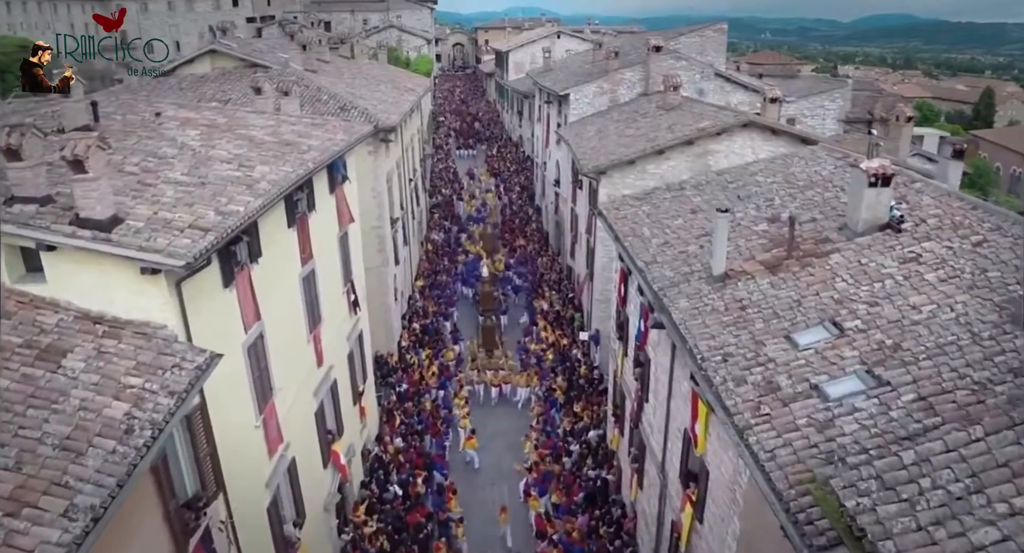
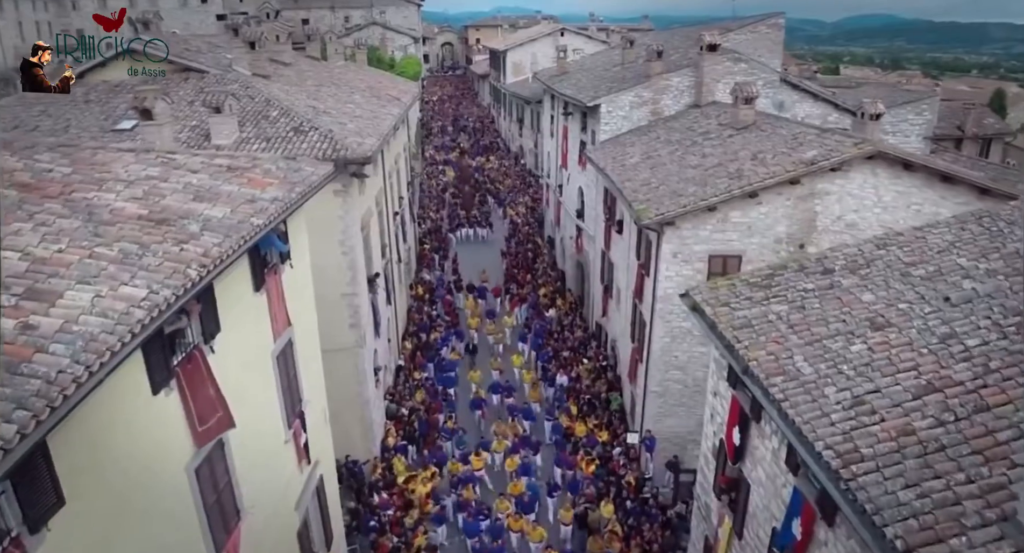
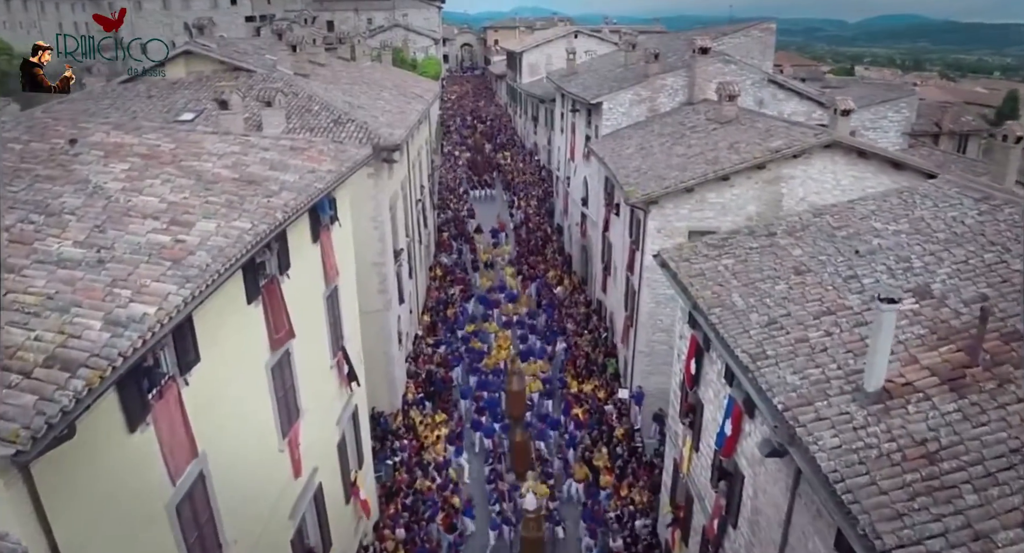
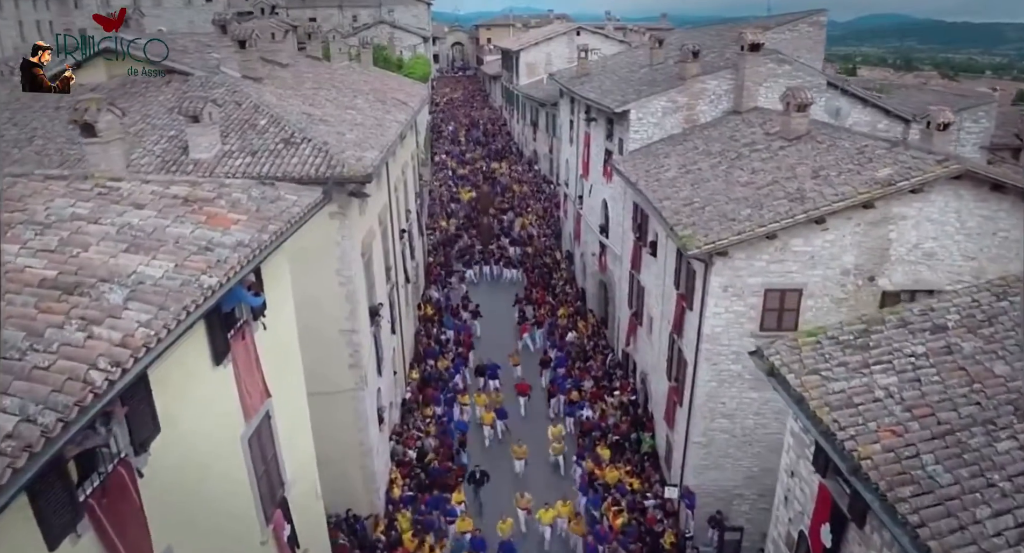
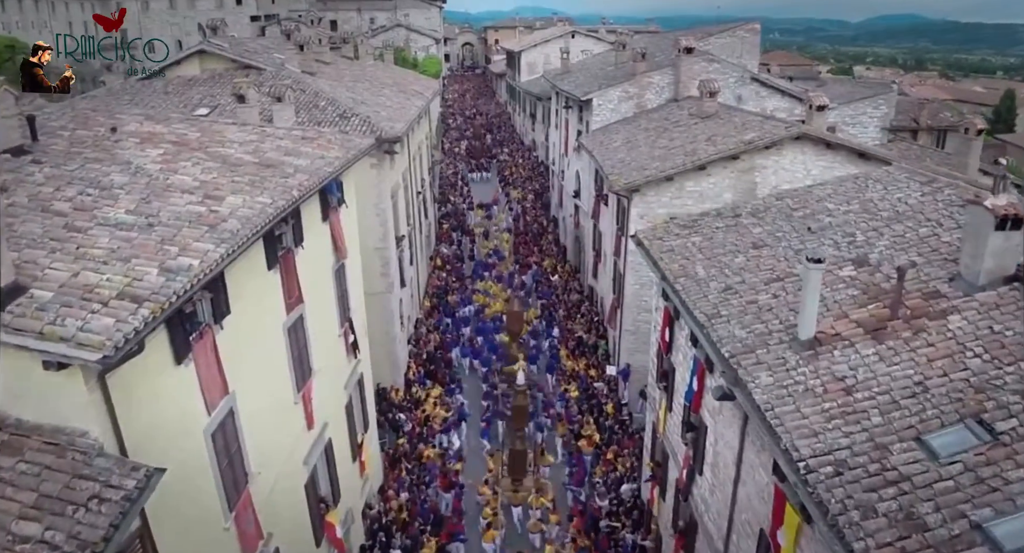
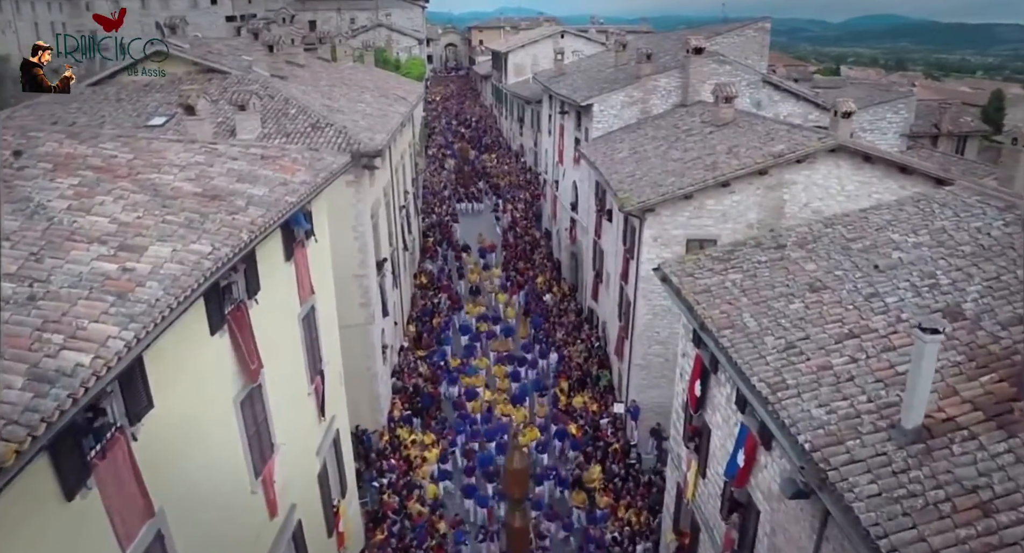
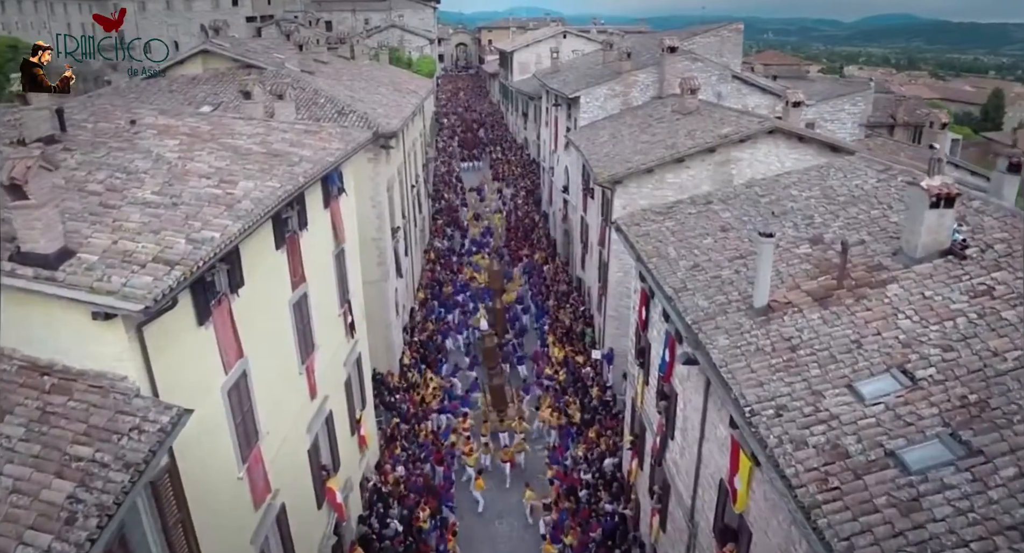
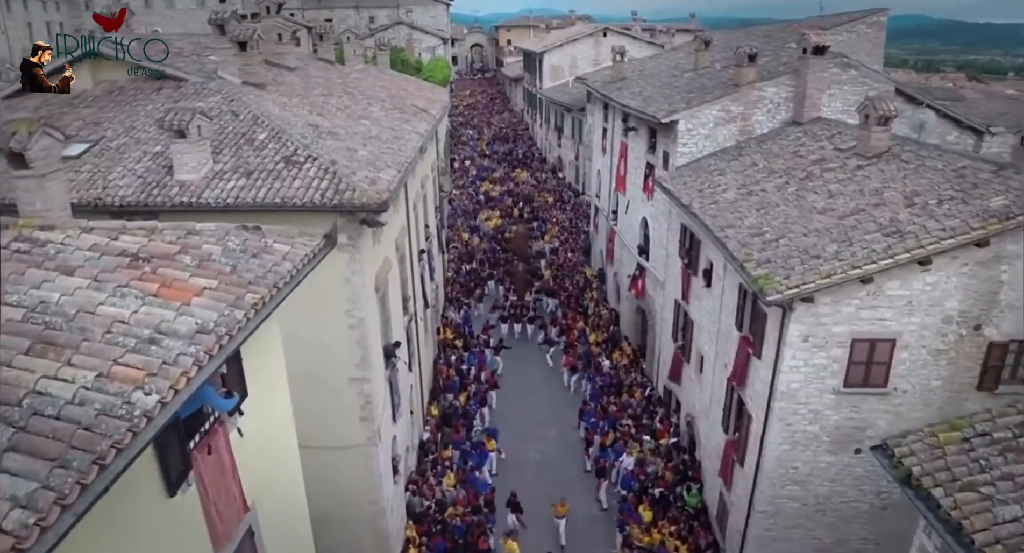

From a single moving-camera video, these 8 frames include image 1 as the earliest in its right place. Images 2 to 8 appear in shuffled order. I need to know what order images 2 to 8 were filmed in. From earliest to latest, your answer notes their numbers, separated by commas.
7, 5, 3, 6, 2, 4, 8
